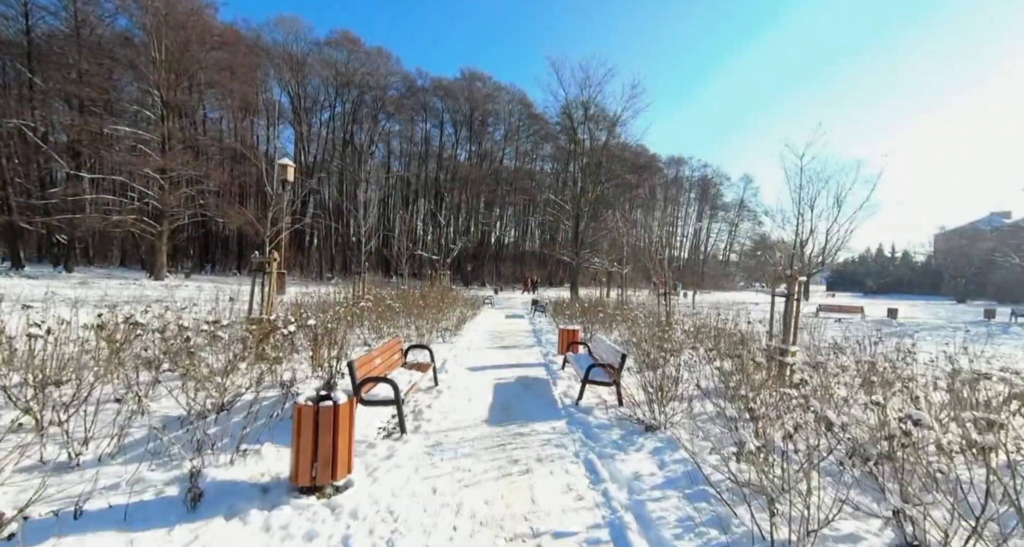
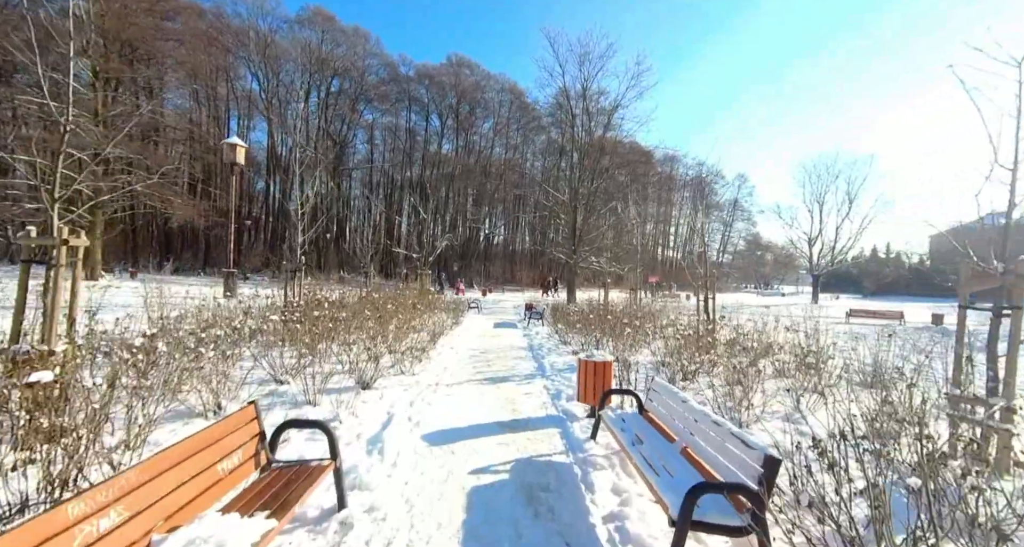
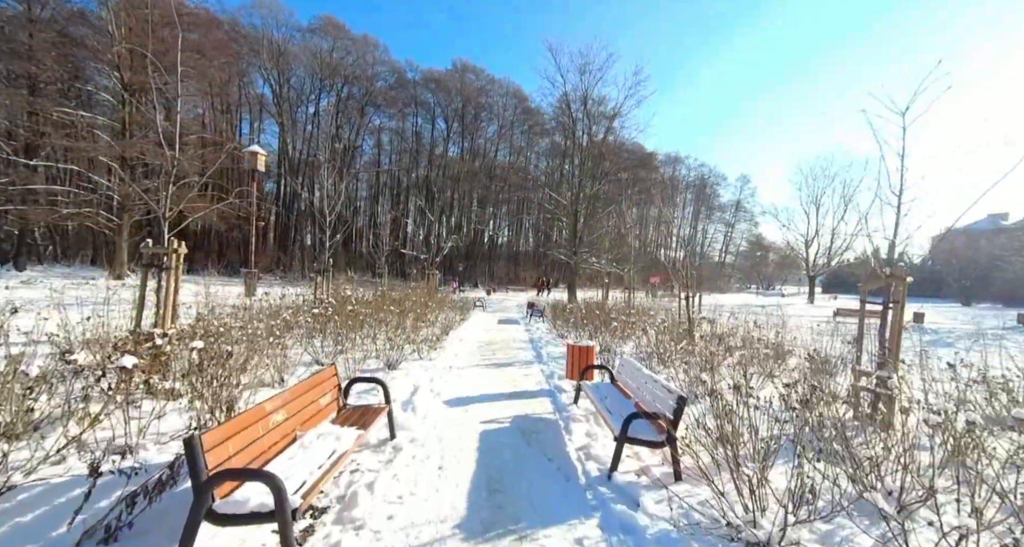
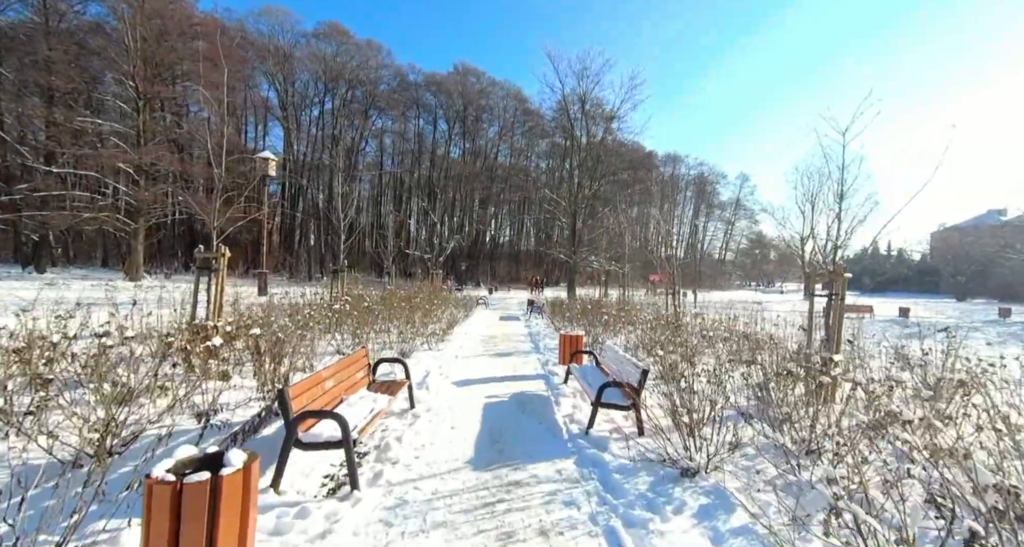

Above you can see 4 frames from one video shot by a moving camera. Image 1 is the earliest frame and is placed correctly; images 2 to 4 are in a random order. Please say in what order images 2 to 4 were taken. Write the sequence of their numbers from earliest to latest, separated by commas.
4, 3, 2
